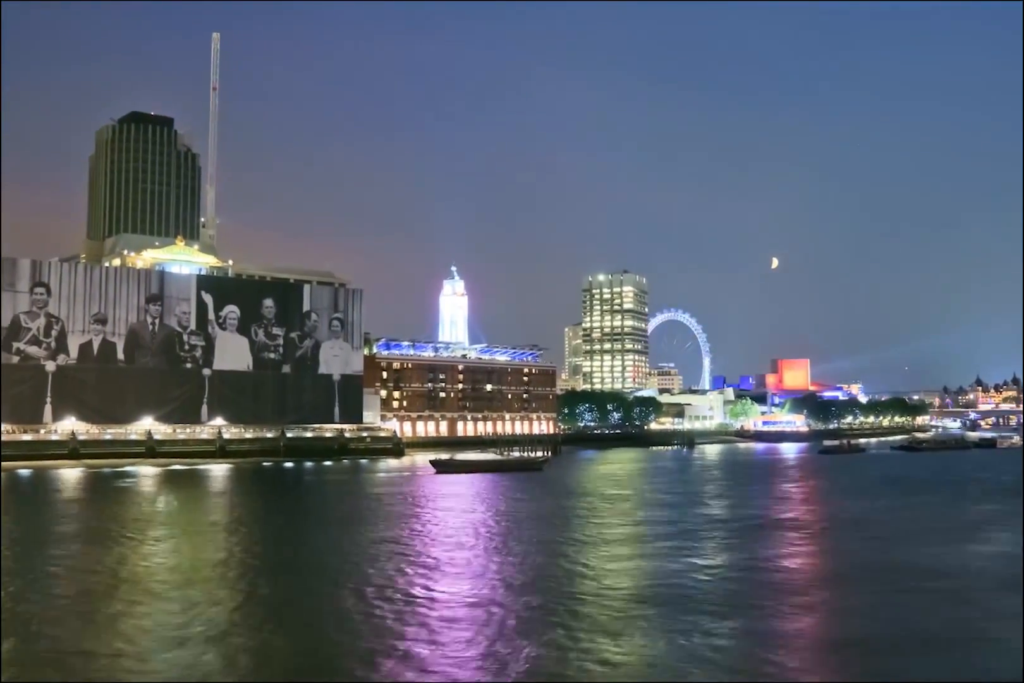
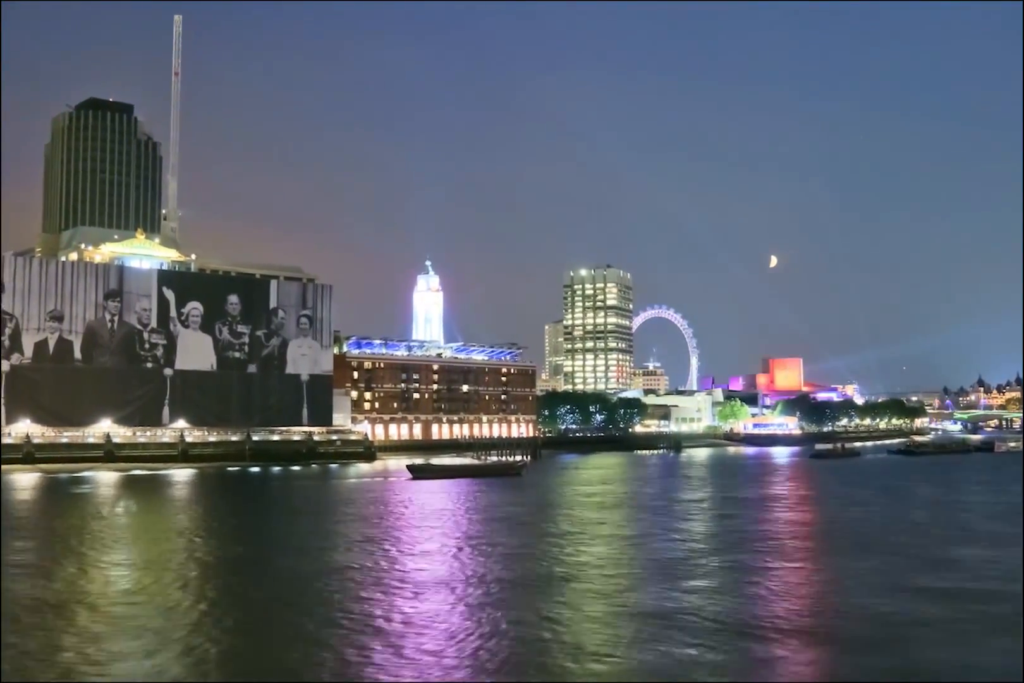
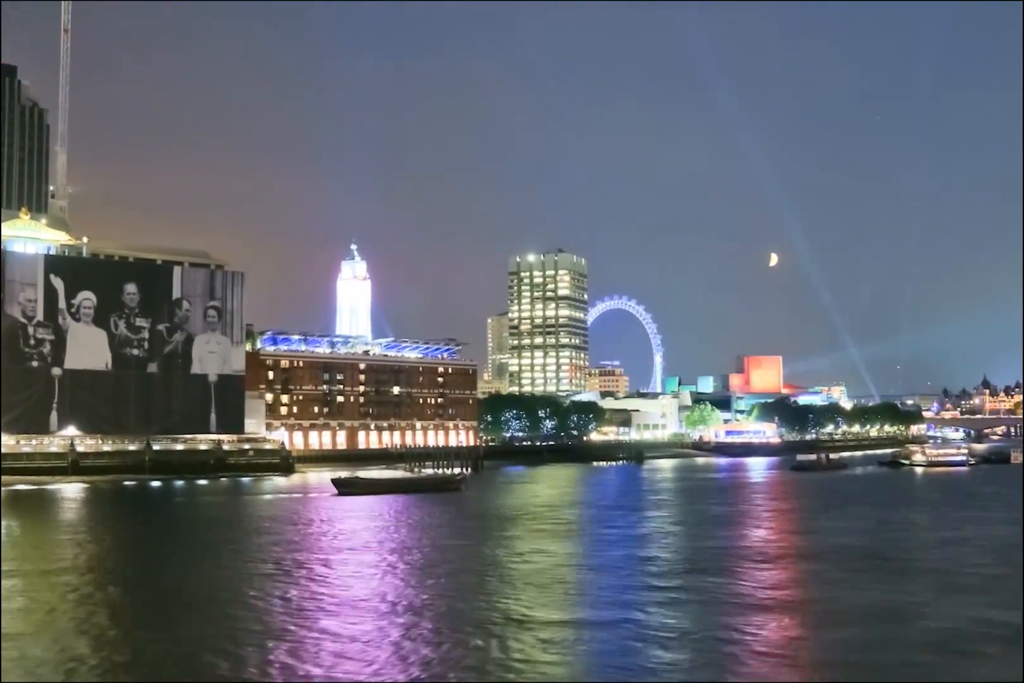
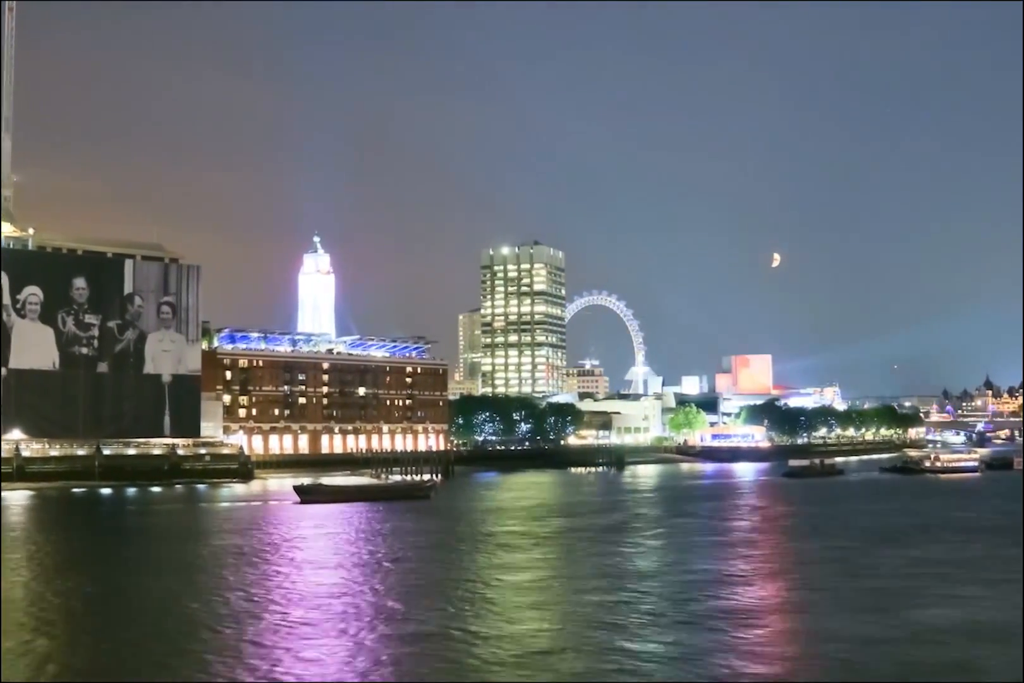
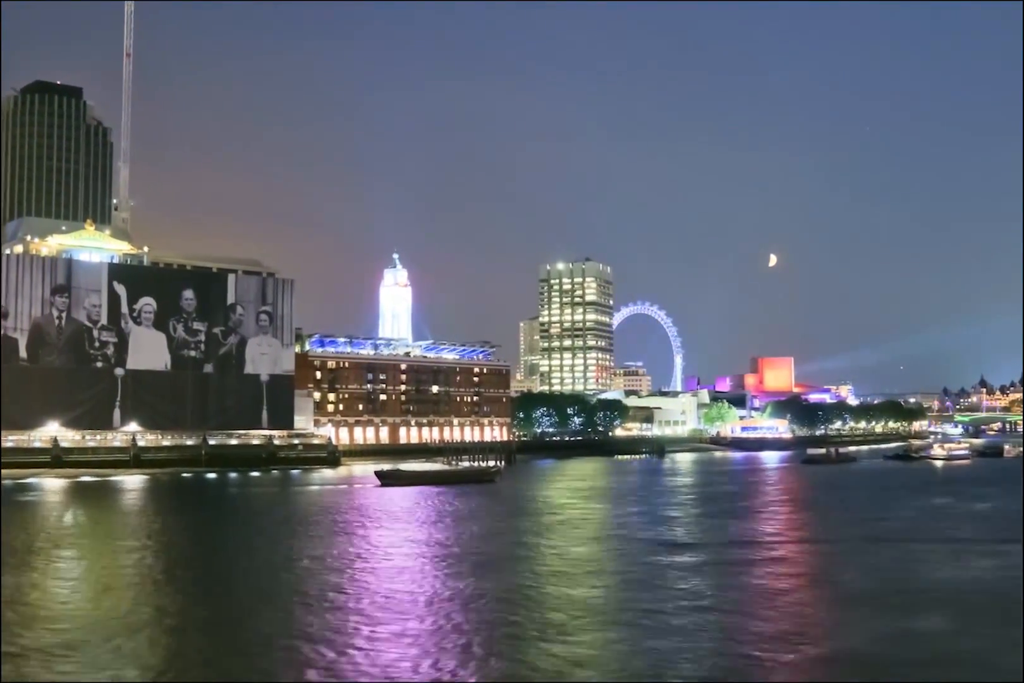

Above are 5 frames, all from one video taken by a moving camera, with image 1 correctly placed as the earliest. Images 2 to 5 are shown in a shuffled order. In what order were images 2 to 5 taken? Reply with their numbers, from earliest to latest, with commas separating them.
2, 5, 3, 4
